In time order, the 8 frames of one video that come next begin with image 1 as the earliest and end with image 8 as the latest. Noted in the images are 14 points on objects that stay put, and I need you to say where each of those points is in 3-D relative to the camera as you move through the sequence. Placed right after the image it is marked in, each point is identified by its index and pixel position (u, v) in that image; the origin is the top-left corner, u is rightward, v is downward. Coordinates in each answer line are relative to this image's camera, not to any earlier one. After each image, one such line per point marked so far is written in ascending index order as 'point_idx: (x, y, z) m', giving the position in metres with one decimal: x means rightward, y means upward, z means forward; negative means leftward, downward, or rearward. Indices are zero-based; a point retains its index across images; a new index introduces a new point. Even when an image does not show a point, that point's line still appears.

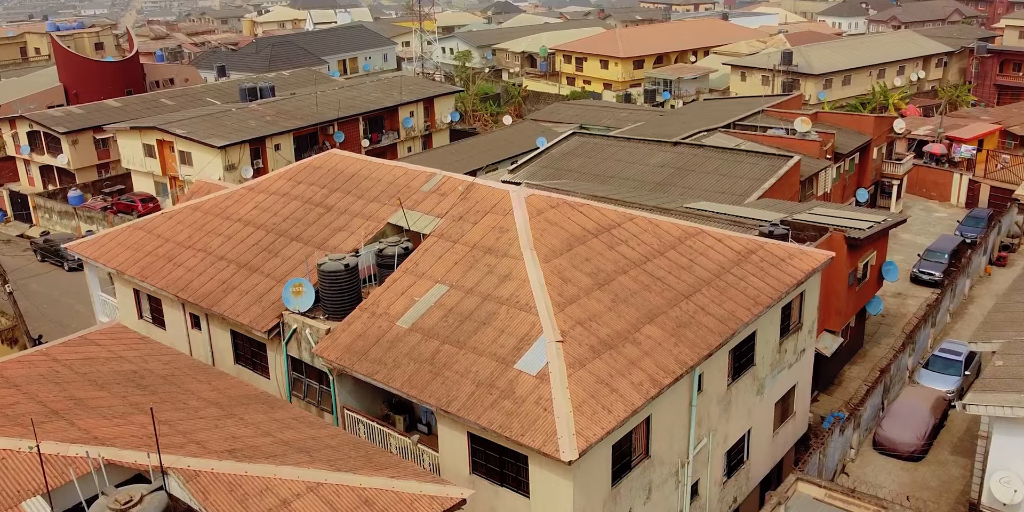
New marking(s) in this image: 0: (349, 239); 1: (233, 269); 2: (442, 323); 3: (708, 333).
0: (-2.8, +0.3, +16.0) m
1: (-4.9, -0.2, +16.2) m
2: (-1.0, -1.0, +13.4) m
3: (+2.9, -1.1, +13.7) m
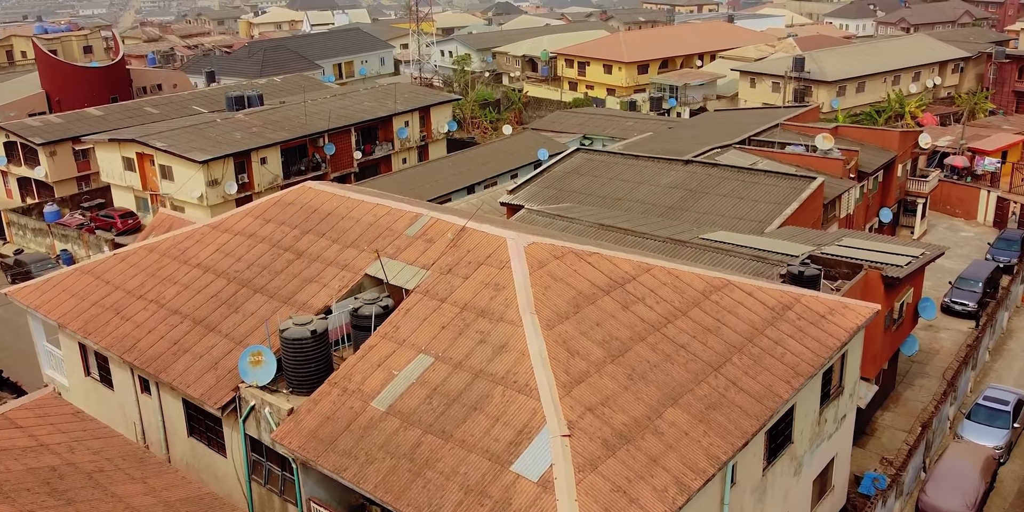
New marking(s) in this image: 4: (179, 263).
0: (-2.9, -0.5, +13.8) m
1: (-4.9, -1.1, +14.1) m
2: (-1.1, -1.8, +11.2) m
3: (+2.8, -2.0, +11.5) m
4: (-5.7, -0.1, +15.7) m
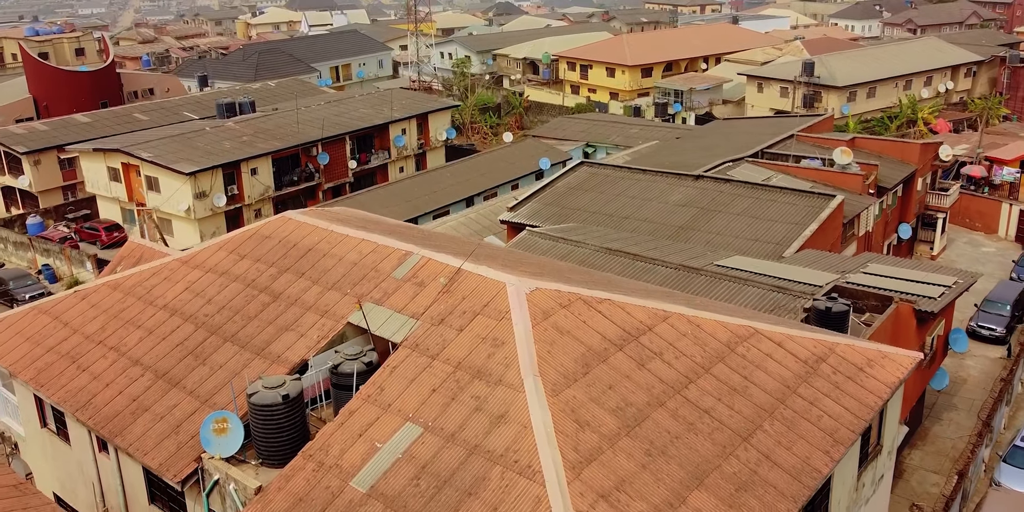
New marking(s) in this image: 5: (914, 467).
0: (-2.8, -1.2, +12.3) m
1: (-4.9, -1.7, +12.5) m
2: (-1.1, -2.4, +9.7) m
3: (+2.9, -2.6, +10.0) m
4: (-5.6, -0.7, +14.2) m
5: (+8.6, -4.5, +19.9) m
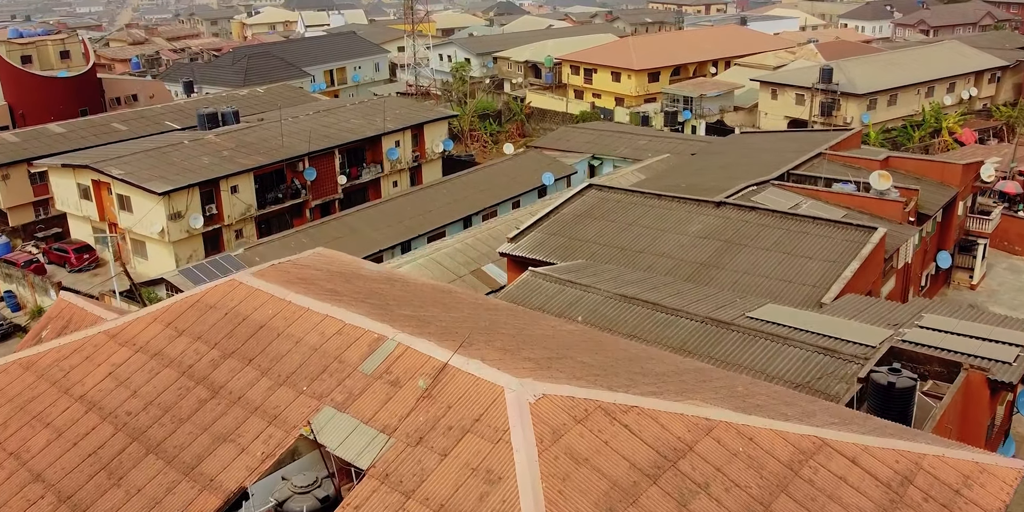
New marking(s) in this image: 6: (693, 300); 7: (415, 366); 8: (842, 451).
0: (-2.8, -2.1, +9.6) m
1: (-4.9, -2.6, +9.8) m
2: (-1.1, -3.4, +7.0) m
3: (+2.8, -3.6, +7.3) m
4: (-5.6, -1.7, +11.5) m
5: (+8.6, -5.5, +17.2) m
6: (+3.6, -0.9, +18.6) m
7: (-1.0, -1.2, +9.9) m
8: (+3.5, -2.1, +9.8) m
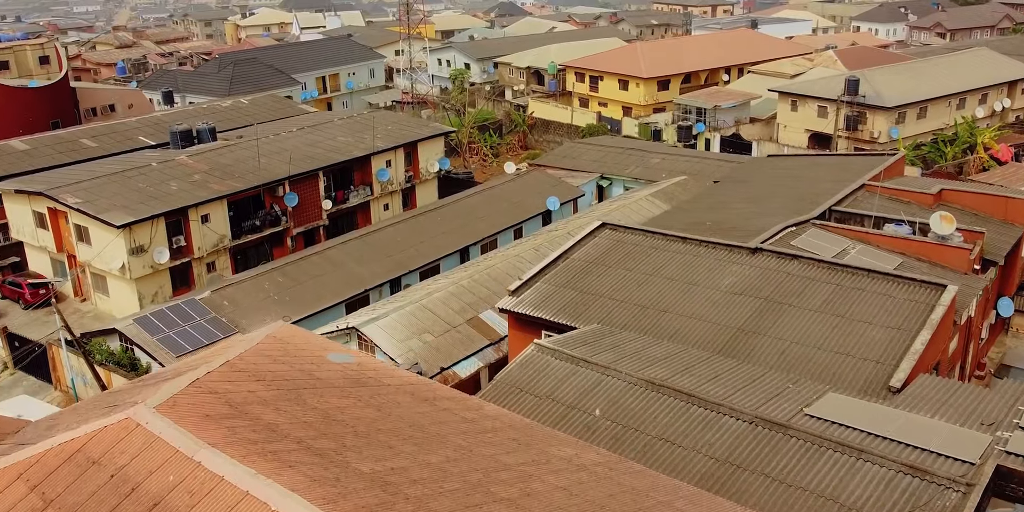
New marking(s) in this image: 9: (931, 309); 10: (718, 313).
0: (-2.8, -3.4, +6.2) m
1: (-4.9, -3.9, +6.4) m
2: (-1.0, -4.7, +3.6) m
3: (+2.9, -4.8, +3.9) m
4: (-5.6, -2.9, +8.1) m
5: (+8.7, -6.8, +13.8) m
6: (+3.6, -2.1, +15.2) m
7: (-1.0, -2.4, +6.5) m
8: (+3.5, -3.3, +6.4) m
9: (+8.0, -1.0, +17.7) m
10: (+4.2, -1.1, +18.8) m
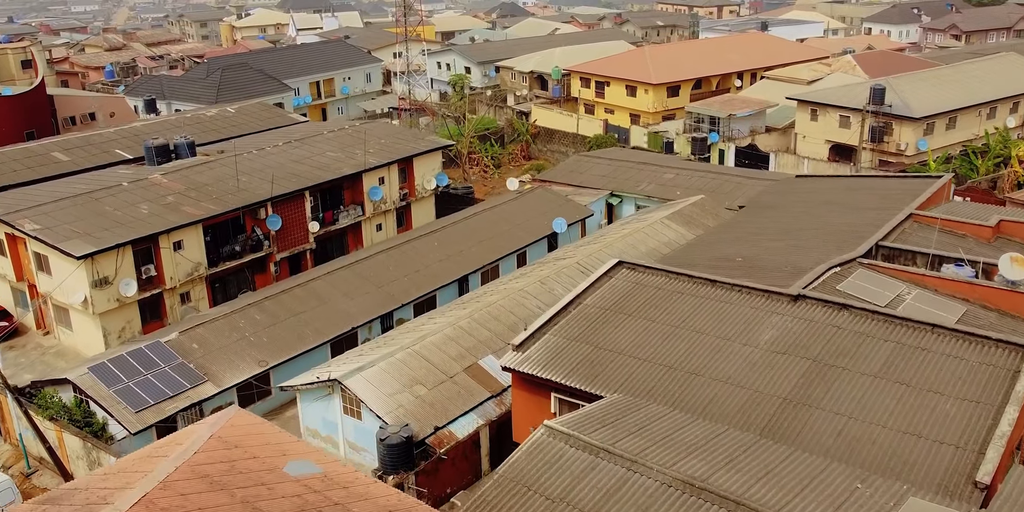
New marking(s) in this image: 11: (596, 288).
0: (-2.8, -4.3, +3.4) m
1: (-4.8, -4.8, +3.7) m
2: (-1.0, -5.6, +0.8) m
3: (+2.9, -5.8, +1.1) m
4: (-5.6, -3.9, +5.3) m
5: (+8.7, -7.7, +11.0) m
6: (+3.7, -3.1, +12.4) m
7: (-0.9, -3.4, +3.7) m
8: (+3.6, -4.3, +3.6) m
9: (+8.1, -2.0, +14.9) m
10: (+4.3, -2.1, +16.0) m
11: (+1.8, -0.7, +19.5) m
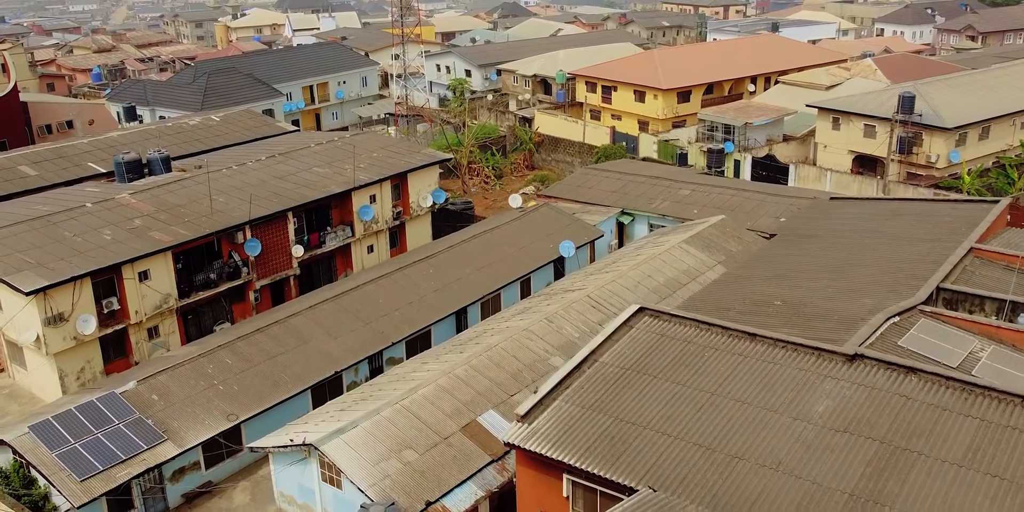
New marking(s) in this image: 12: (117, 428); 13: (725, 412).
0: (-2.7, -5.2, +0.6) m
1: (-4.8, -5.7, +0.9) m
2: (-0.9, -6.5, -2.0) m
3: (+3.0, -6.7, -1.8) m
4: (-5.5, -4.8, +2.5) m
5: (+8.8, -8.6, +8.2) m
6: (+3.8, -4.0, +9.6) m
7: (-0.9, -4.3, +0.9) m
8: (+3.6, -5.2, +0.8) m
9: (+8.2, -2.9, +12.1) m
10: (+4.3, -2.9, +13.2) m
11: (+1.9, -1.6, +16.7) m
12: (-8.2, -3.6, +19.3) m
13: (+3.3, -2.4, +14.5) m
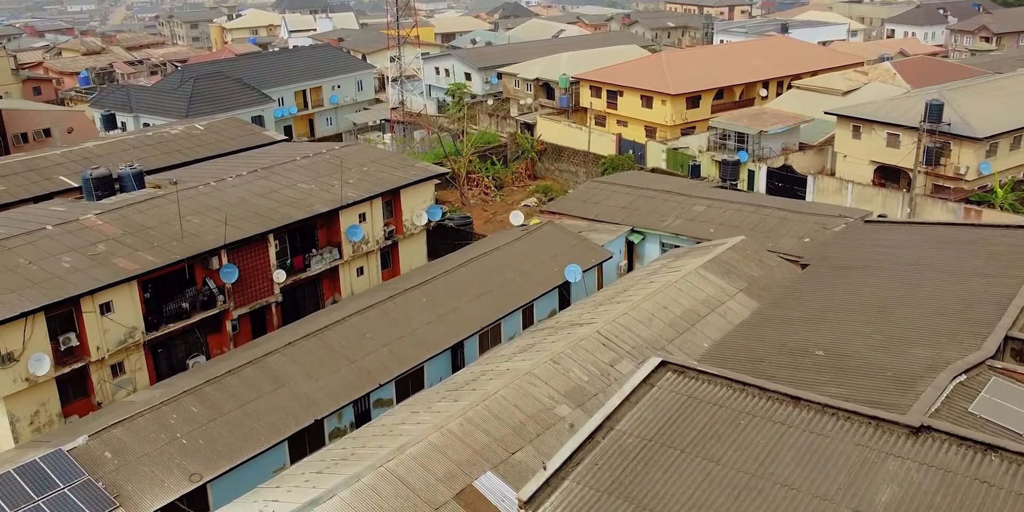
0: (-2.7, -6.0, -1.9) m
1: (-4.8, -6.5, -1.6) m
2: (-1.0, -7.3, -4.4) m
3: (+3.0, -7.4, -4.2) m
4: (-5.5, -5.5, +0.1) m
5: (+8.8, -9.3, +5.8) m
6: (+3.8, -4.7, +7.1) m
7: (-0.9, -5.0, -1.5) m
8: (+3.6, -5.9, -1.7) m
9: (+8.2, -3.6, +9.6) m
10: (+4.3, -3.7, +10.7) m
11: (+1.9, -2.3, +14.3) m
12: (-8.2, -4.3, +16.9) m
13: (+3.4, -3.2, +12.0) m
